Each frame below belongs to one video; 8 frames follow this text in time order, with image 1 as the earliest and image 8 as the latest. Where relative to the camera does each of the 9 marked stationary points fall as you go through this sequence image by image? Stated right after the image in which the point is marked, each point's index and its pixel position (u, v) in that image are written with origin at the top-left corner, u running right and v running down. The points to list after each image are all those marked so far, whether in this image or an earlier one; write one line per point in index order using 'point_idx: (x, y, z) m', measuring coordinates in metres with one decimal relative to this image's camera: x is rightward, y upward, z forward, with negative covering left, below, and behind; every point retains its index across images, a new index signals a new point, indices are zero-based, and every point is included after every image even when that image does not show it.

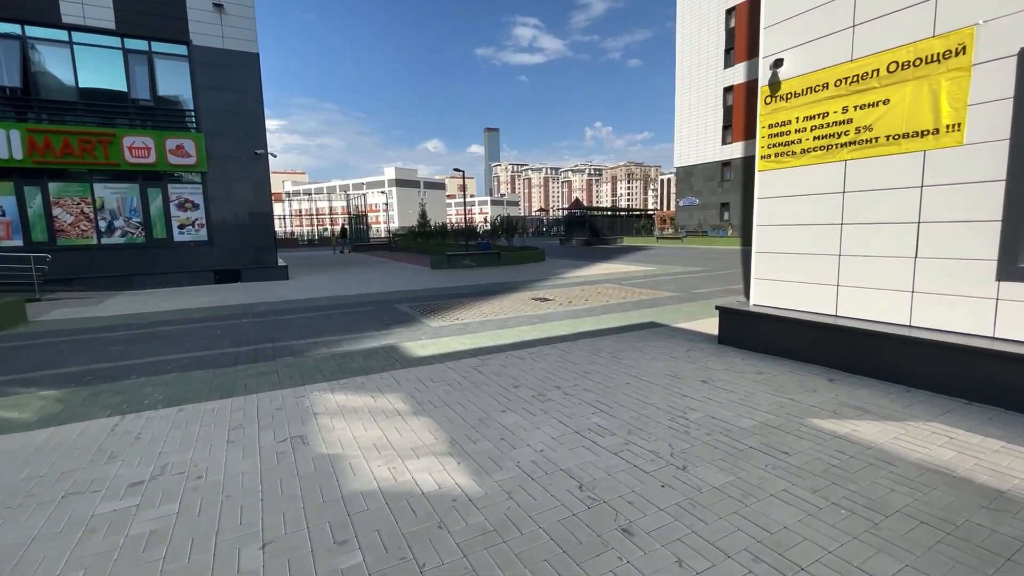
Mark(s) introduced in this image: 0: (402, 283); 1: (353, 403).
0: (-3.2, +0.1, +13.7) m
1: (-1.4, -1.1, +4.4) m
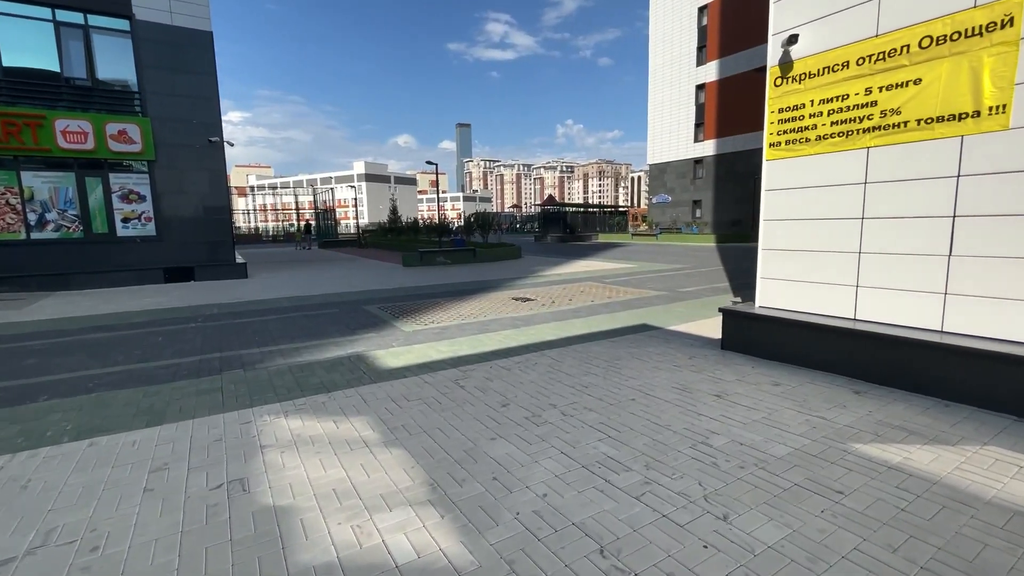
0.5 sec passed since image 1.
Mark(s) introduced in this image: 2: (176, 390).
0: (-3.8, +0.2, +12.8) m
1: (-1.5, -1.1, +3.6) m
2: (-3.3, -1.0, +4.6) m
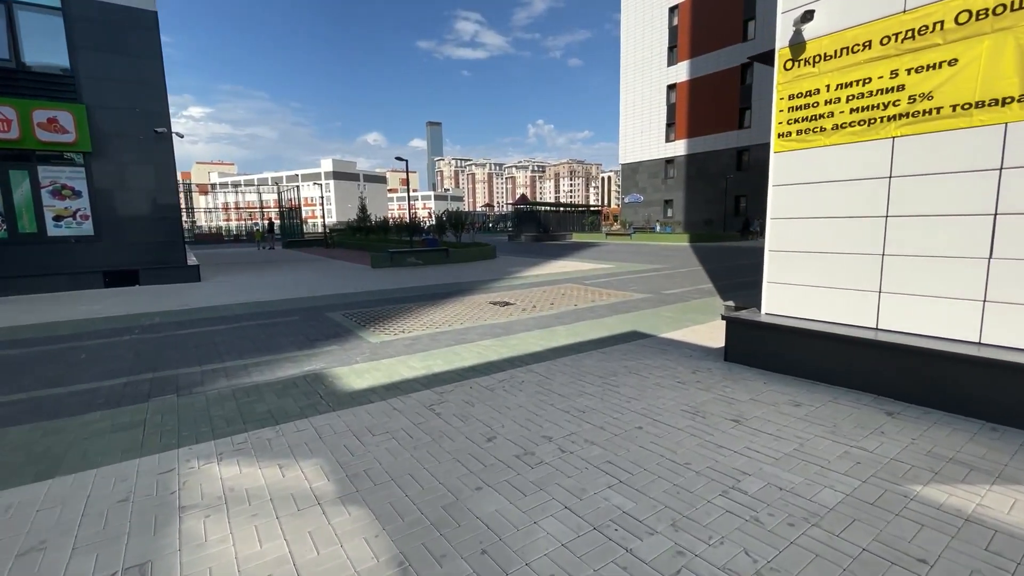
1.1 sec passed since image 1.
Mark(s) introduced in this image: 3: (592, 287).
0: (-4.4, +0.1, +11.9) m
1: (-1.6, -1.2, +2.9) m
2: (-3.4, -1.1, +3.8) m
3: (+1.8, 0.0, +10.8) m
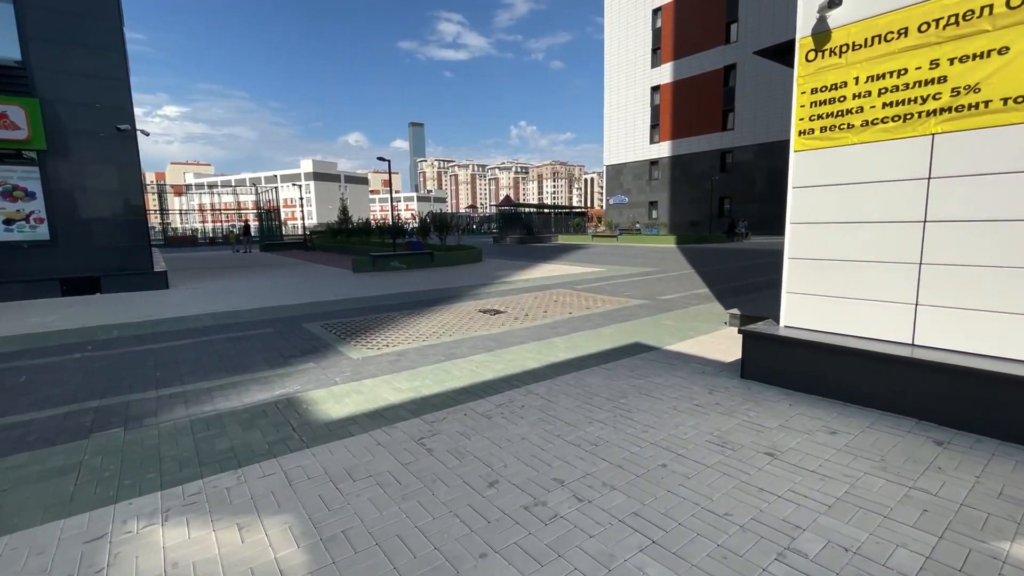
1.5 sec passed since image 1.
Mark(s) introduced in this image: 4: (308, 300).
0: (-4.6, -0.1, +11.3) m
1: (-1.5, -1.3, +2.3) m
2: (-3.4, -1.2, +3.2) m
3: (+1.6, -0.1, +10.4) m
4: (-4.3, -0.3, +10.0) m
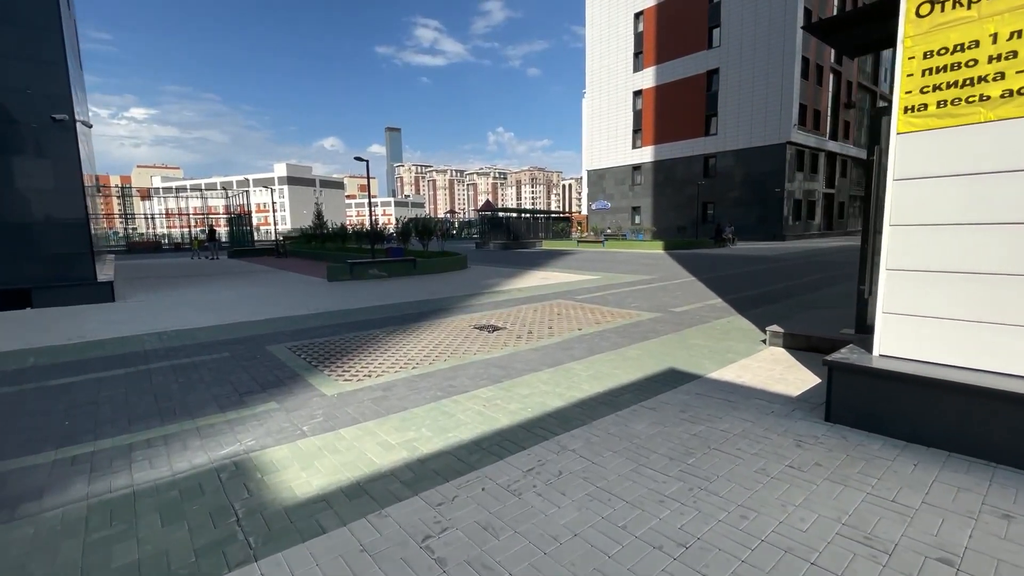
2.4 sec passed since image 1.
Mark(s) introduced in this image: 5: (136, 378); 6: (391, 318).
0: (-4.7, -0.3, +10.0) m
1: (-1.2, -1.4, +1.2) m
2: (-3.1, -1.4, +1.9) m
3: (+1.5, -0.3, +9.3) m
4: (-4.3, -0.5, +8.7) m
5: (-4.2, -1.0, +5.3) m
6: (-2.2, -0.5, +8.5) m
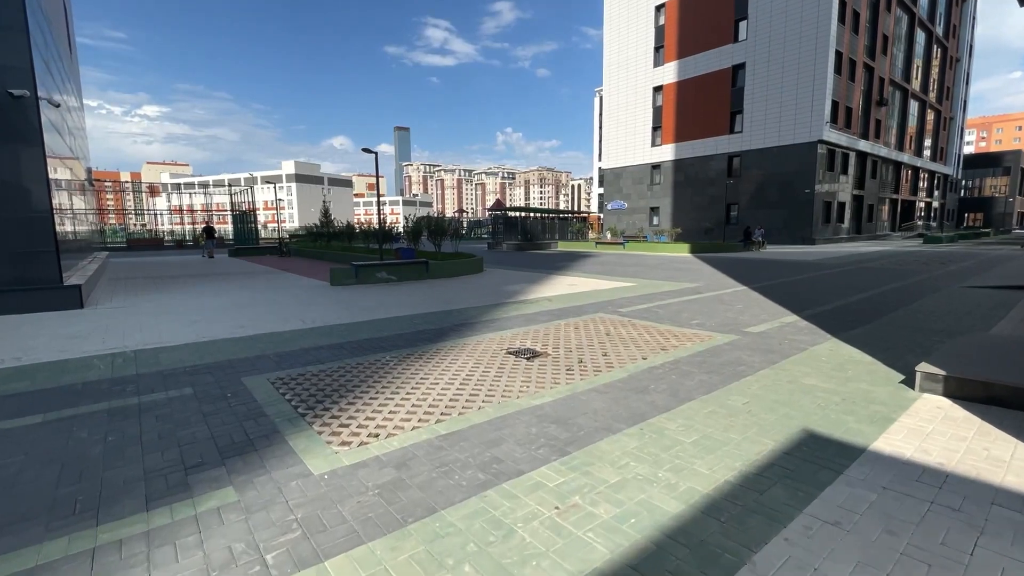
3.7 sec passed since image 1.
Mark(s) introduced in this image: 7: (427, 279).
0: (-4.2, -0.5, +8.5) m
1: (-0.8, -1.6, -0.4) m
2: (-2.6, -1.5, +0.4) m
3: (+2.1, -0.5, +7.8) m
4: (-3.7, -0.6, +7.2) m
5: (-3.7, -1.1, +3.8) m
6: (-1.6, -0.7, +7.0) m
7: (-2.6, +0.2, +14.3) m
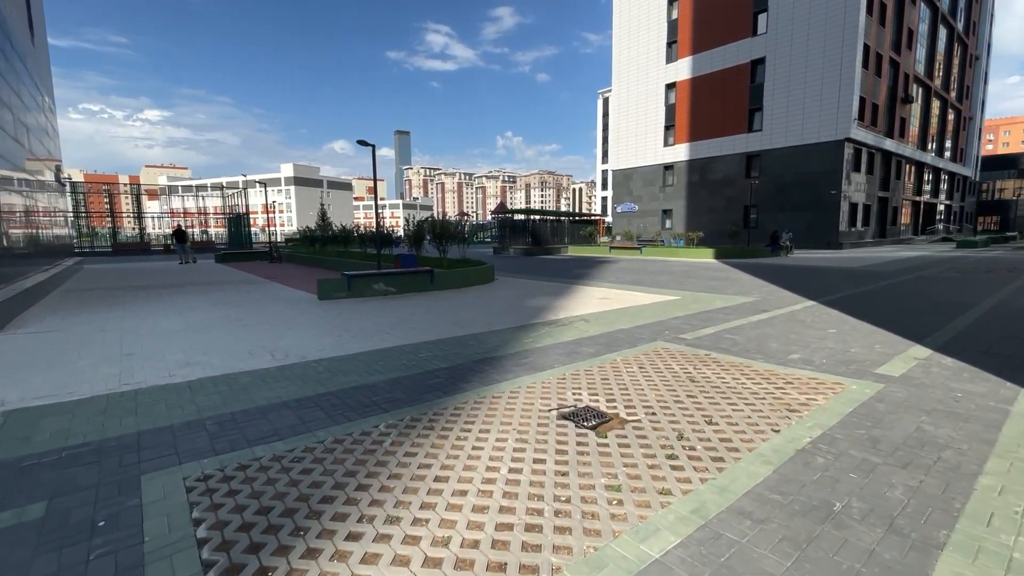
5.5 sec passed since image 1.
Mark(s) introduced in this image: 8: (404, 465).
0: (-3.7, -0.8, +6.5) m
1: (-0.3, -1.8, -2.3) m
2: (-2.2, -1.8, -1.5) m
3: (+2.5, -0.8, +5.8) m
4: (-3.3, -0.9, +5.2) m
5: (-3.2, -1.4, +1.8) m
6: (-1.1, -1.0, +5.0) m
7: (-2.1, -0.1, +12.3) m
8: (-0.7, -1.2, +3.3) m
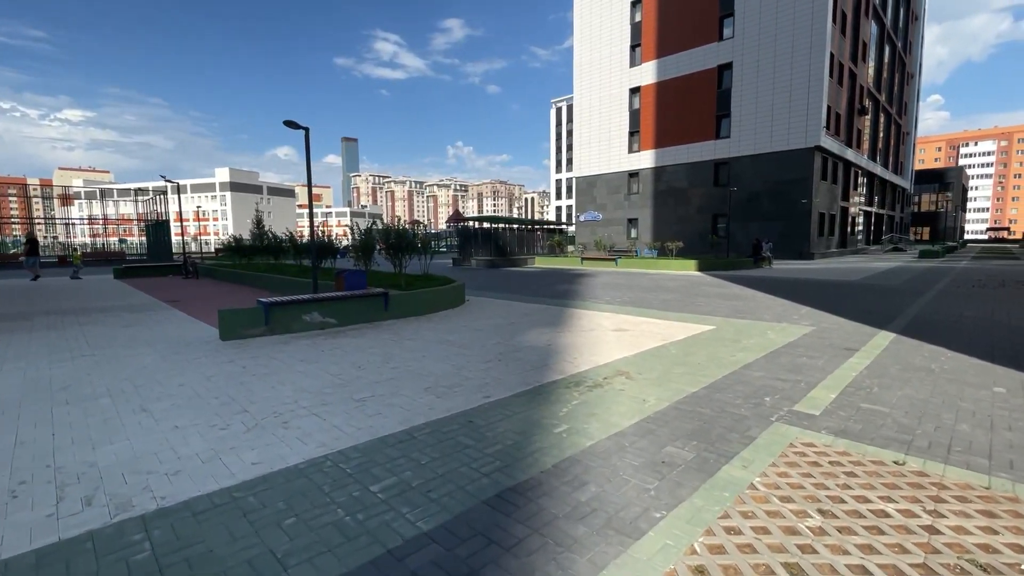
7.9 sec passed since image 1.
0: (-3.4, -1.2, +3.3) m
1: (+0.8, -2.1, -5.2) m
2: (-1.1, -2.0, -4.6) m
3: (+2.8, -1.2, +3.2) m
4: (-2.9, -1.3, +2.0) m
5: (-2.5, -1.7, -1.3) m
6: (-0.7, -1.4, +2.0) m
7: (-2.4, -0.6, +9.2) m
8: (-0.2, -1.6, +0.4) m
